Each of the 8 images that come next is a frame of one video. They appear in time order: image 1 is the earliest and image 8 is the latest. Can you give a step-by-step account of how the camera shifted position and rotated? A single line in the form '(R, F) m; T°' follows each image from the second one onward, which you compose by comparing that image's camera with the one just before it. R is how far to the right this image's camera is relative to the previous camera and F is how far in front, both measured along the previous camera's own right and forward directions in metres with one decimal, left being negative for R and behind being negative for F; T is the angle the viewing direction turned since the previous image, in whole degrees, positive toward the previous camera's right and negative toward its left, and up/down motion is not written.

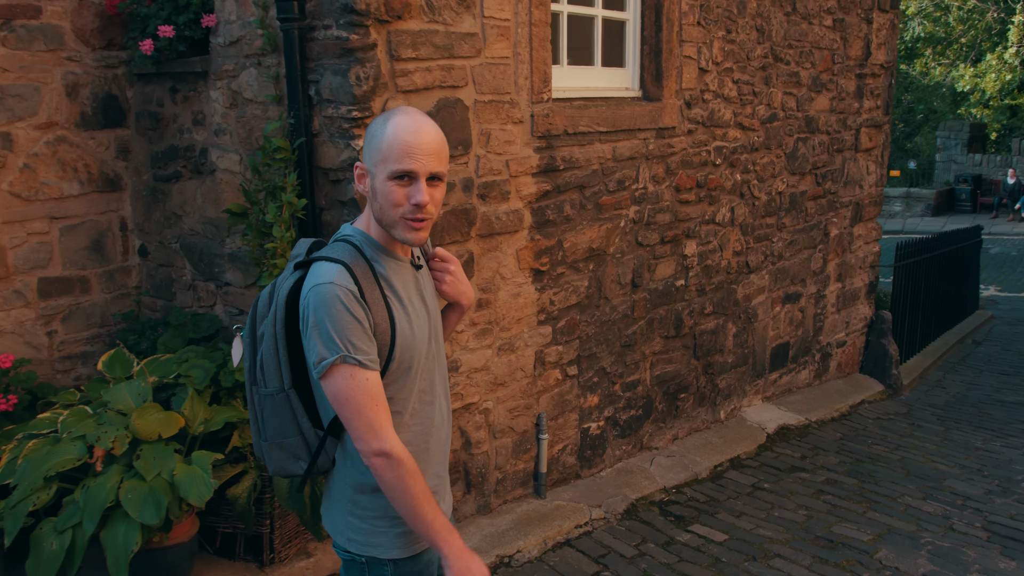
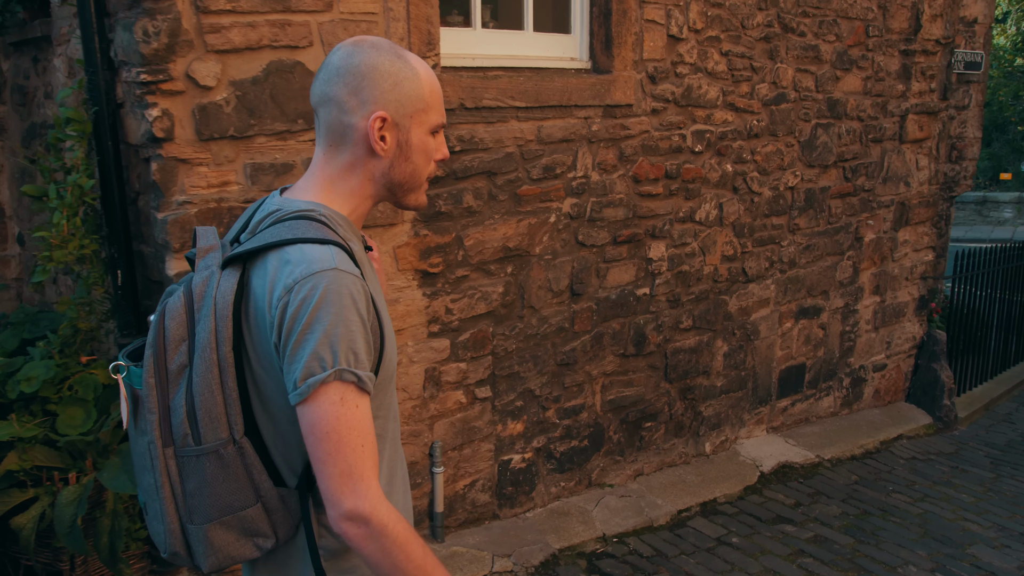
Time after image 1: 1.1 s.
(+0.8, +0.7) m; -7°
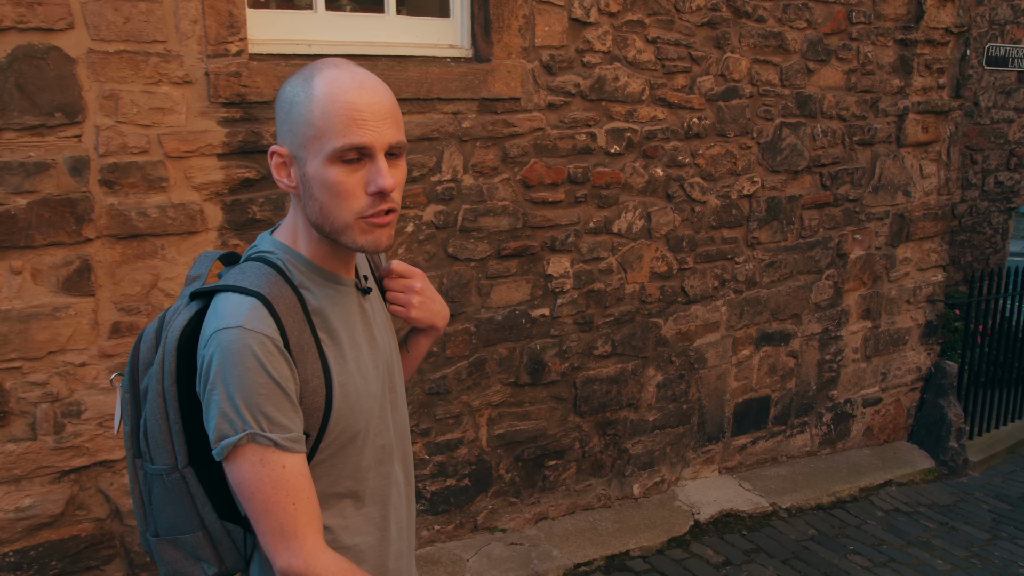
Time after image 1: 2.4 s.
(+0.9, +0.5) m; -6°
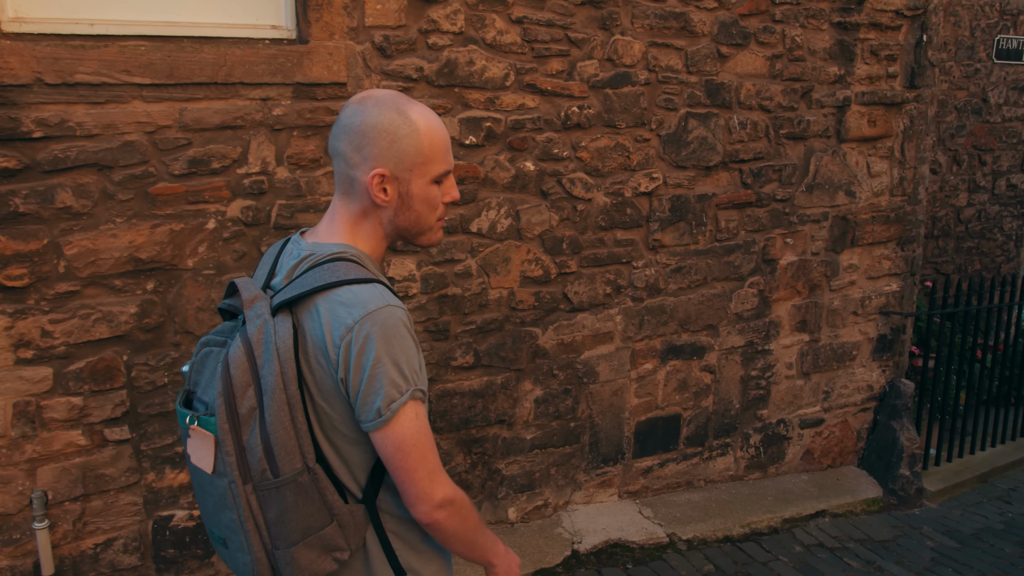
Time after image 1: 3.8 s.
(+0.8, +0.3) m; -4°
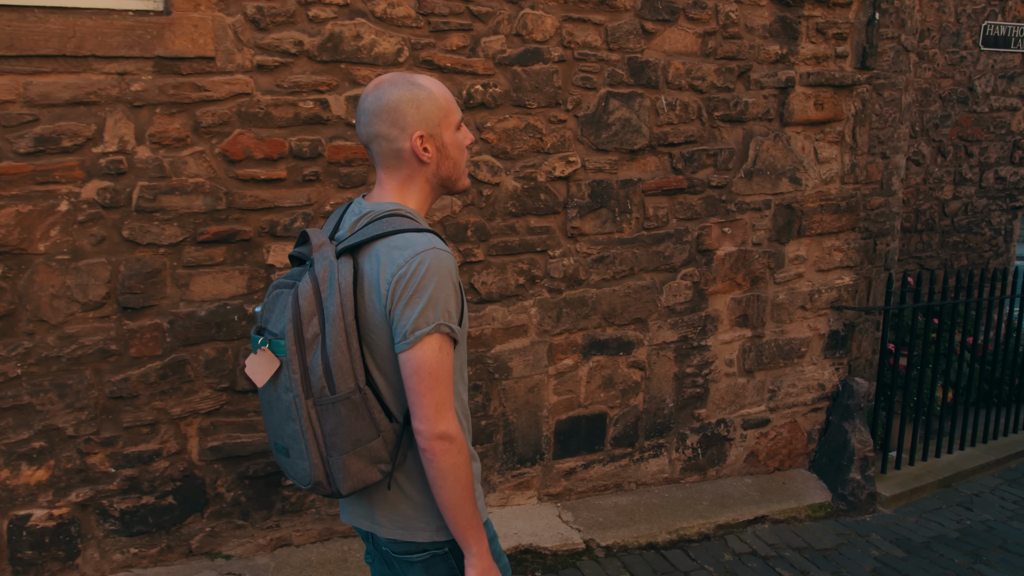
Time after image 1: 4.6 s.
(+0.5, +0.2) m; -2°
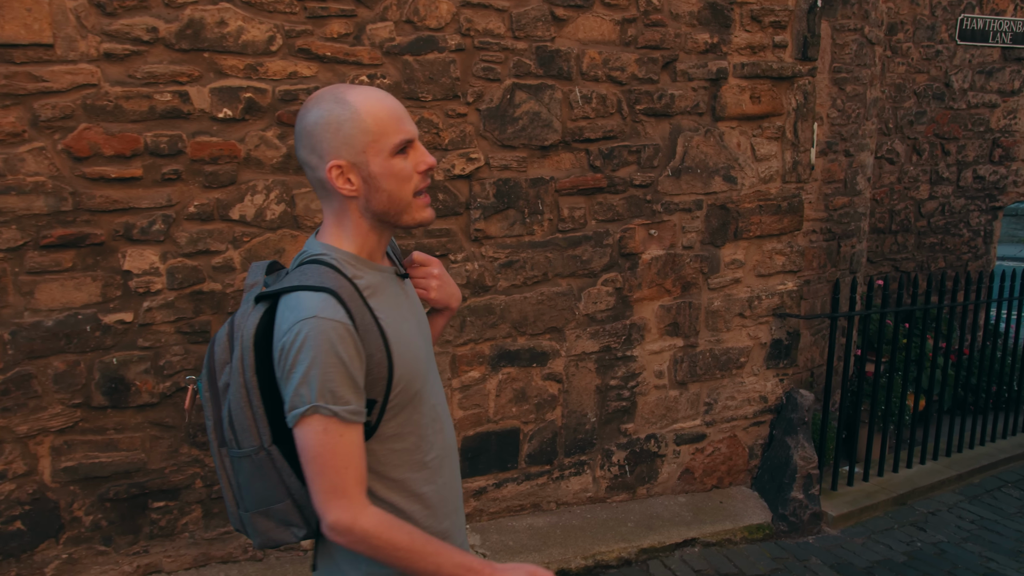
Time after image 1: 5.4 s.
(+0.4, +0.2) m; -1°
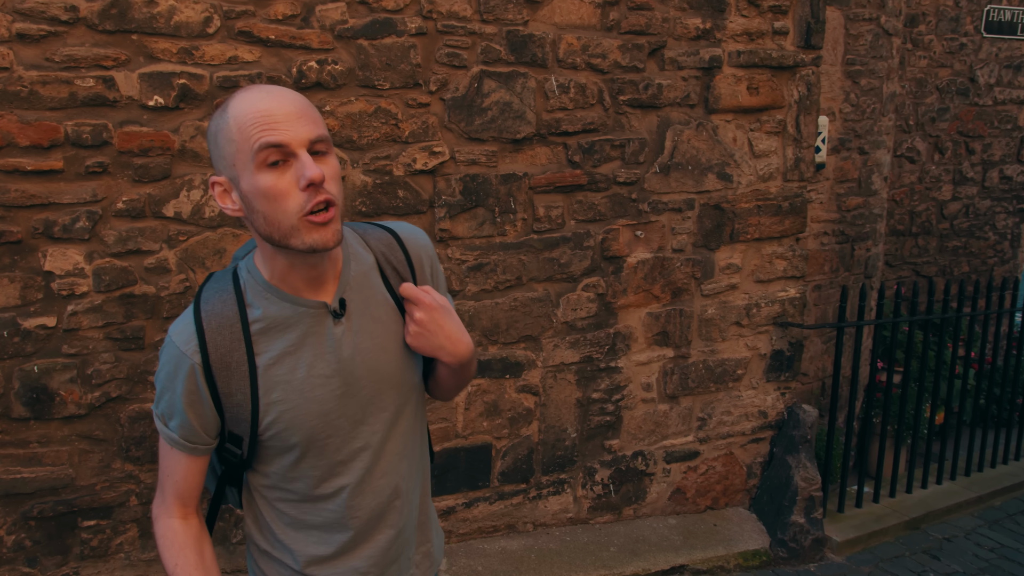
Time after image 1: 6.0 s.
(+0.2, +0.3) m; -2°
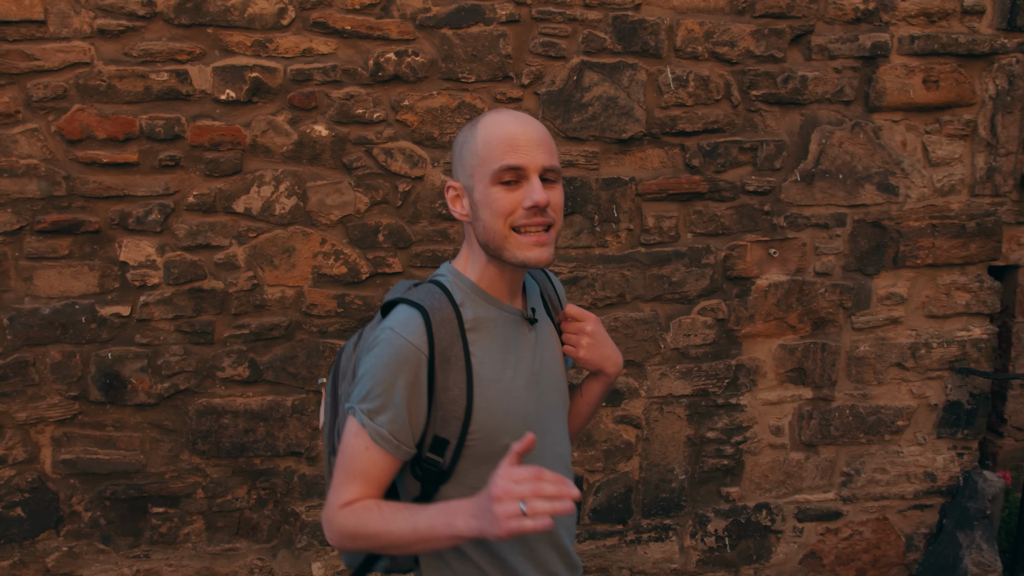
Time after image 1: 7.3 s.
(+0.4, +0.4) m; -16°
